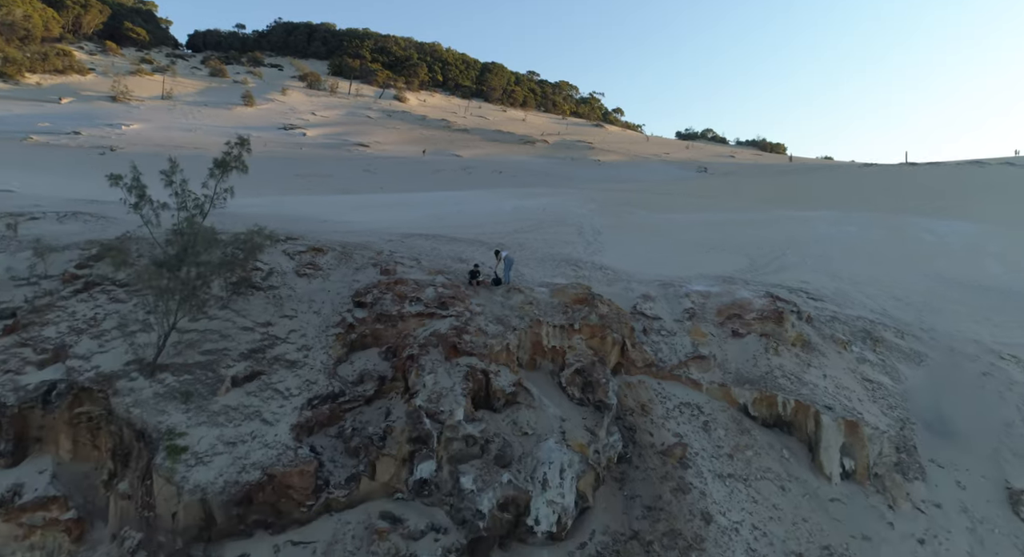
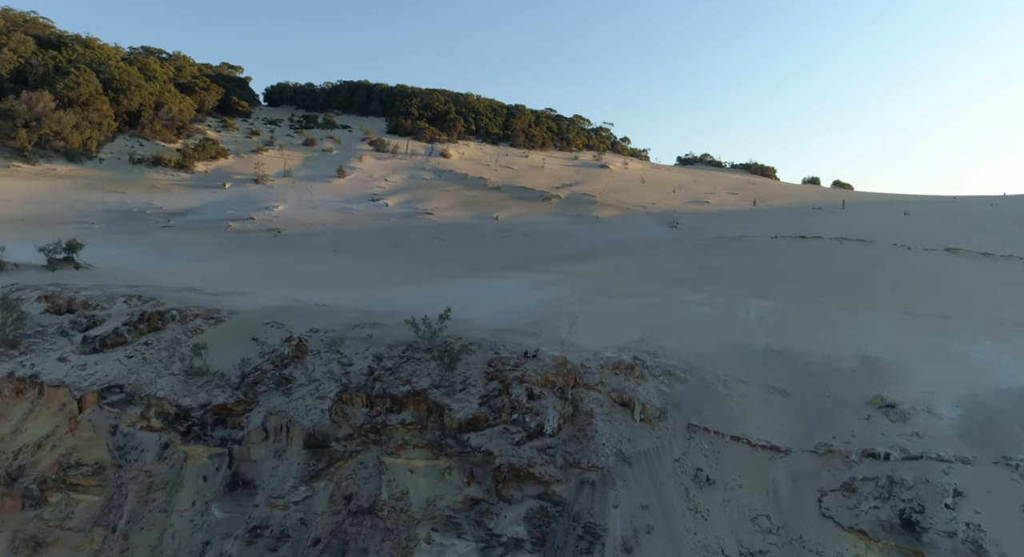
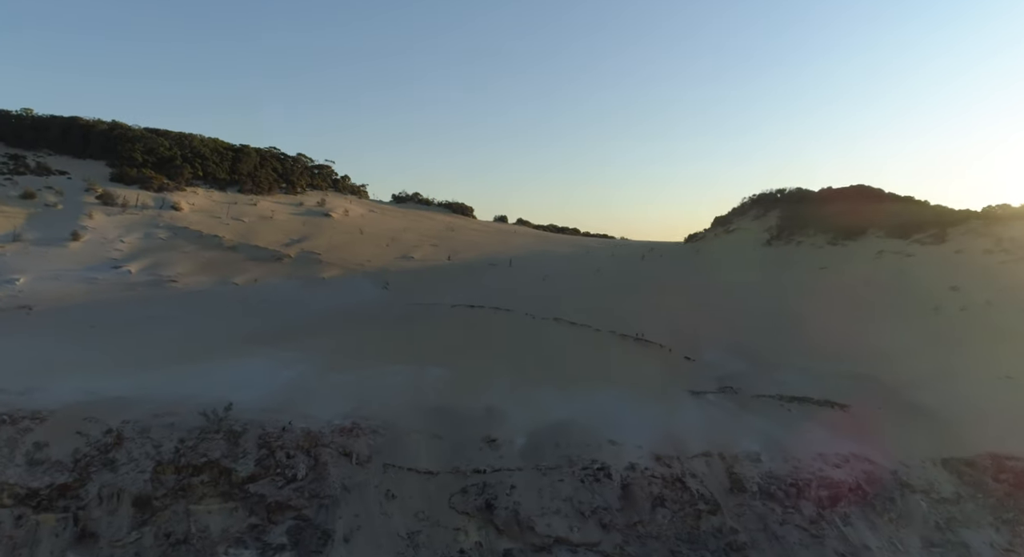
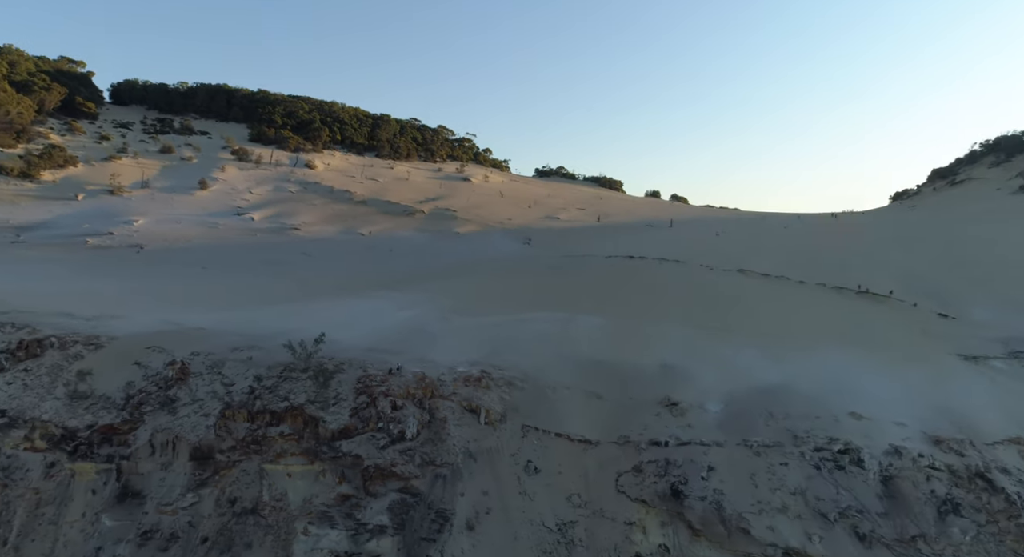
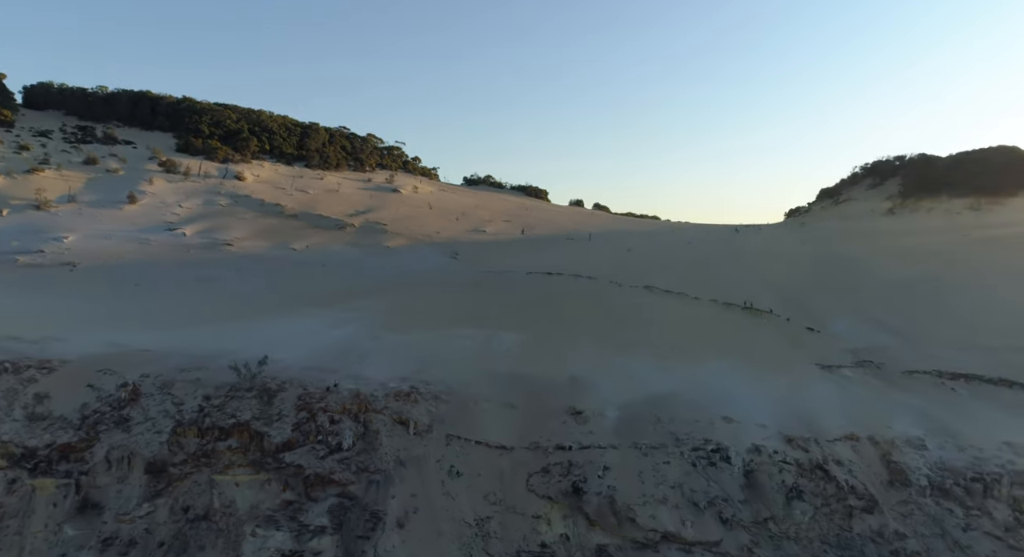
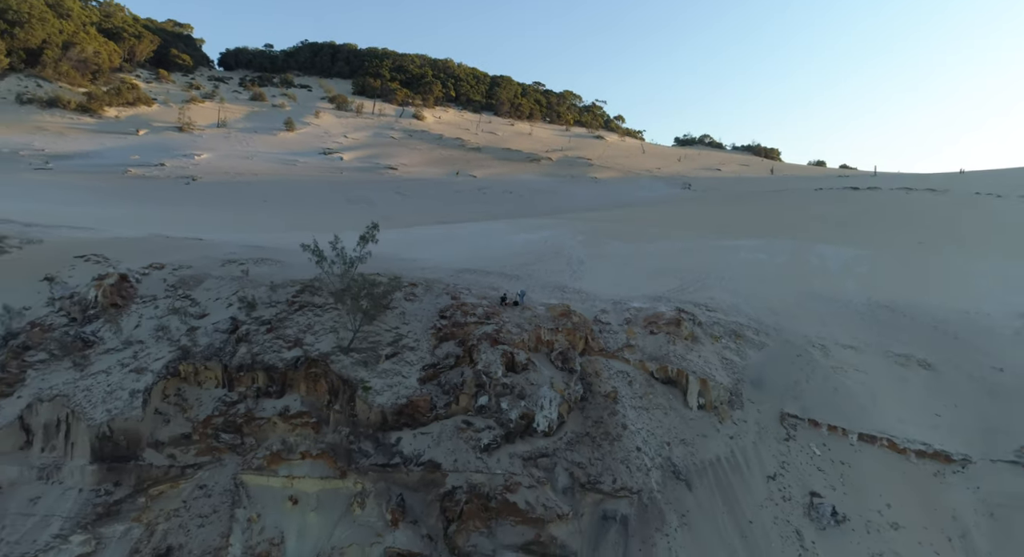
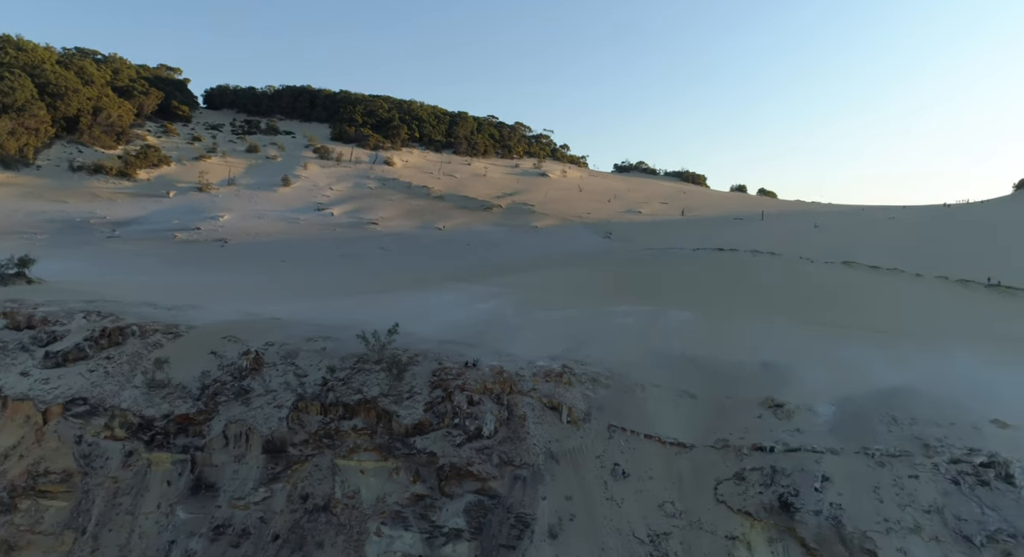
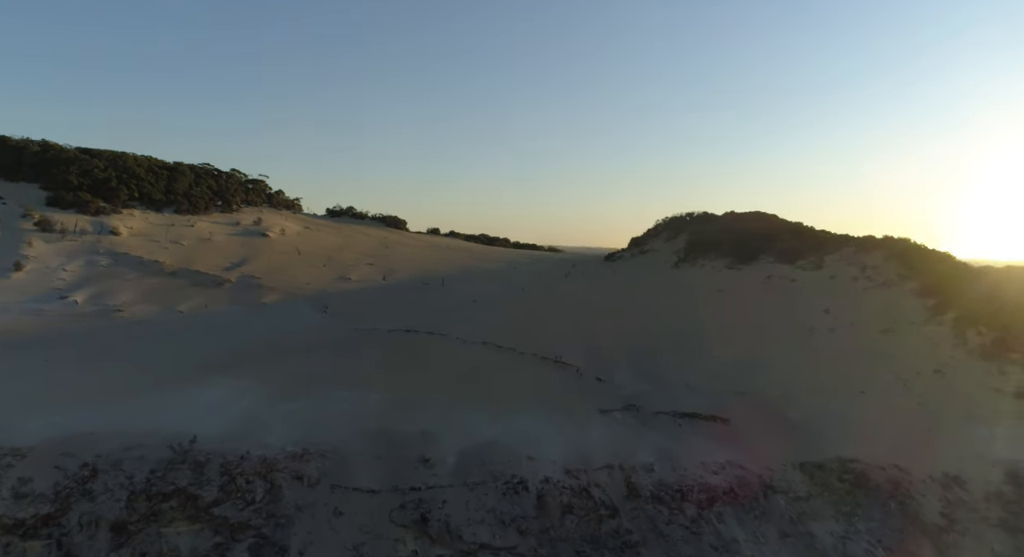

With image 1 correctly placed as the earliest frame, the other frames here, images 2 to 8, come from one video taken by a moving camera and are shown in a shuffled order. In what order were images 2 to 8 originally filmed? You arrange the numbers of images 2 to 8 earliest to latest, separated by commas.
6, 2, 7, 4, 5, 3, 8
